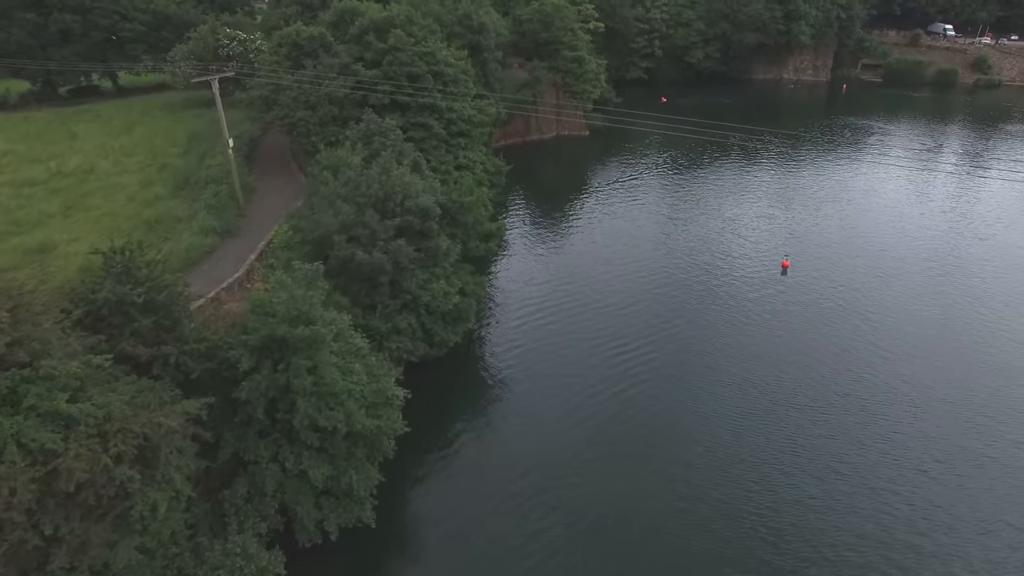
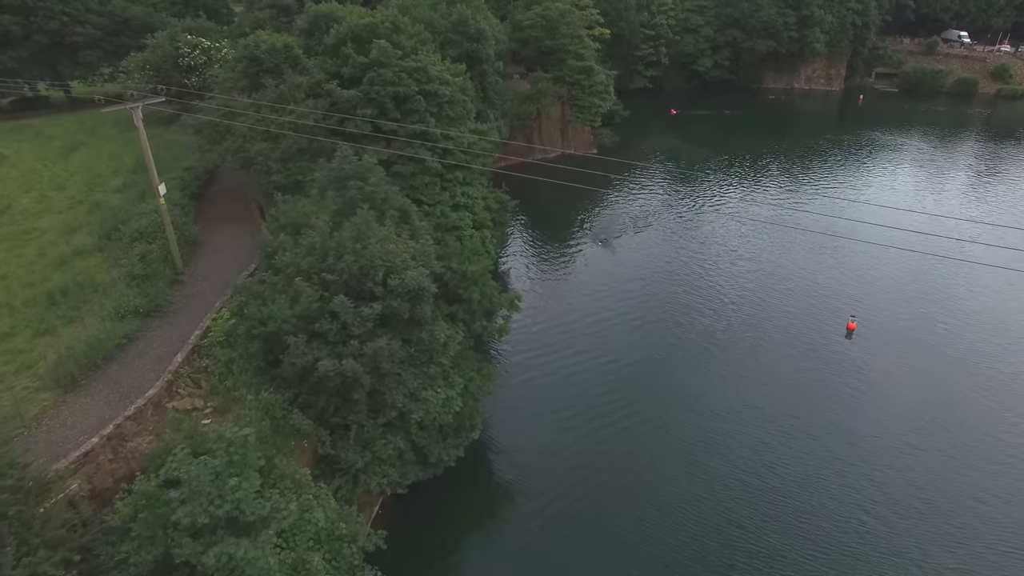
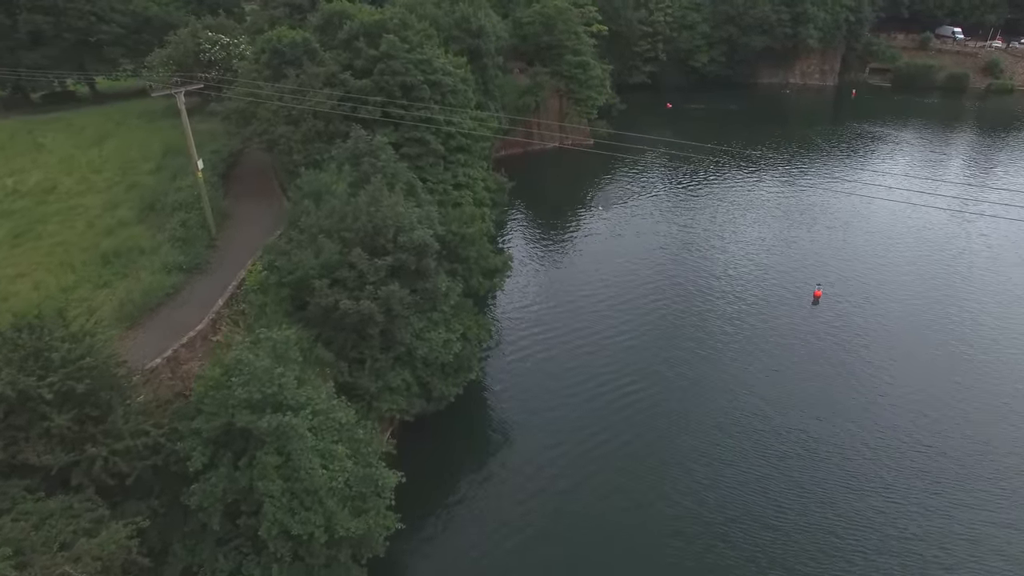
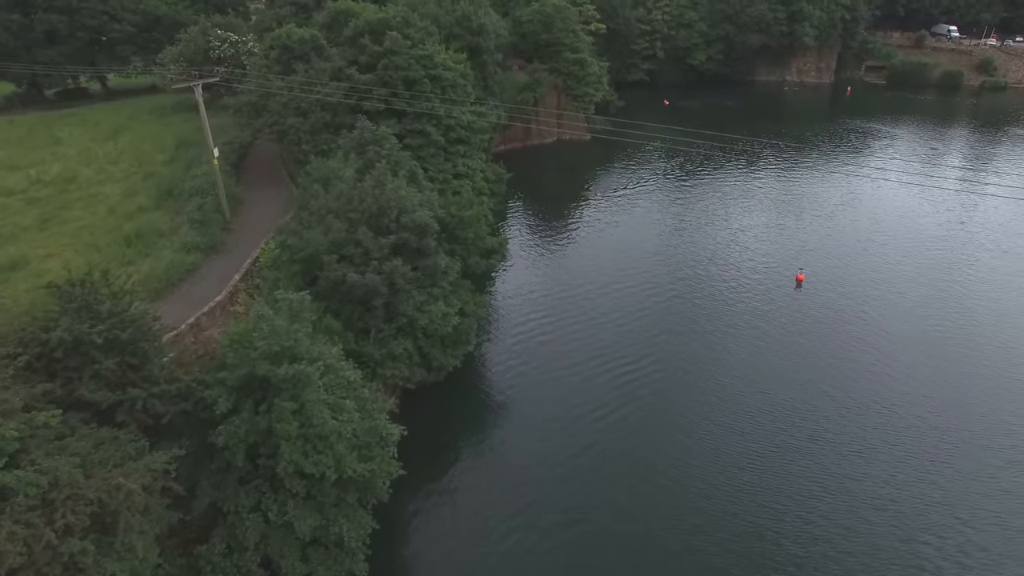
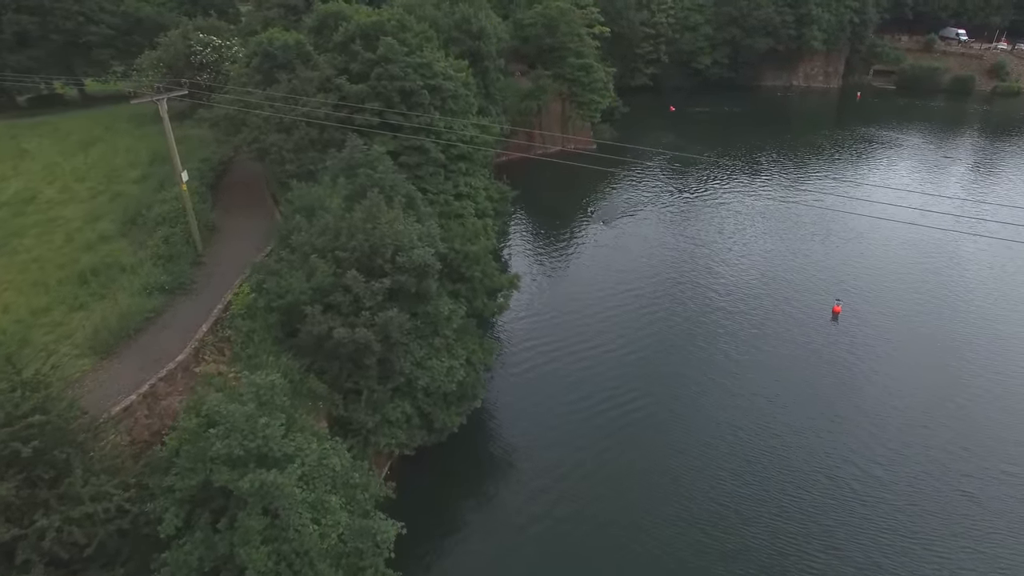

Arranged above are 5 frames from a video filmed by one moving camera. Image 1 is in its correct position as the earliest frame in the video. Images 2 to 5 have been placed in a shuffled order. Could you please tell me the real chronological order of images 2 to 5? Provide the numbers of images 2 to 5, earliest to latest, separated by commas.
4, 3, 5, 2
